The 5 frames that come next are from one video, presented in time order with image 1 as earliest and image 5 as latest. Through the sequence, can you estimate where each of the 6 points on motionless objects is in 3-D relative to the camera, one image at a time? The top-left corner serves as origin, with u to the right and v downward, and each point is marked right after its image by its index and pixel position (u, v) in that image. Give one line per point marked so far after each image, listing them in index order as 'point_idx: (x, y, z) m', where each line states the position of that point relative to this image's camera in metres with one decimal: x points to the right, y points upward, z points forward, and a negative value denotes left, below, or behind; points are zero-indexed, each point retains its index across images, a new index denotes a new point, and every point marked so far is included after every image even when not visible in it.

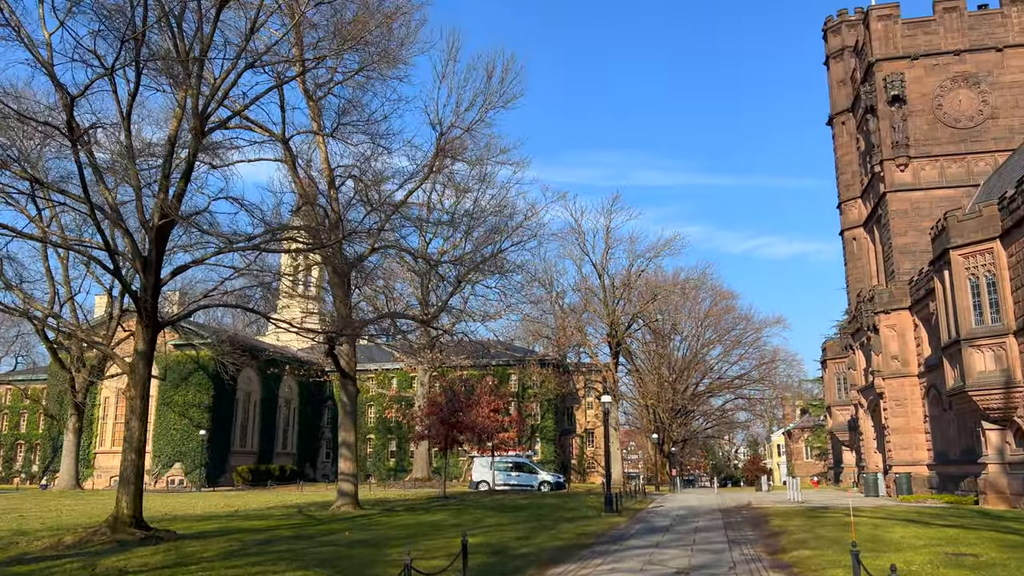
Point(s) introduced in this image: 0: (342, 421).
0: (-4.0, -3.2, +19.2) m
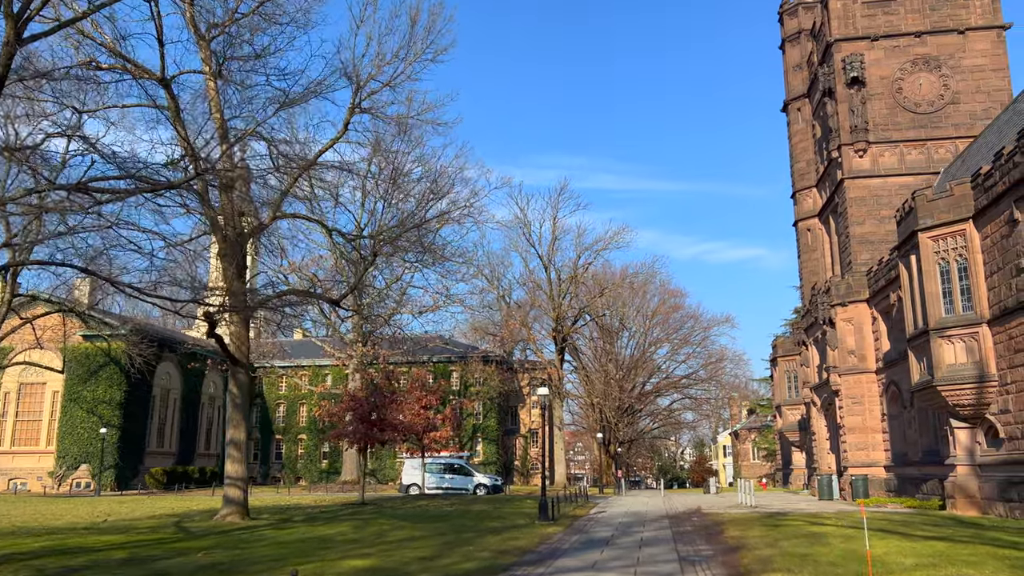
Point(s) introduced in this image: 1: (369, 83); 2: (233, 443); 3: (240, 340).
0: (-5.7, -2.6, +16.3) m
1: (-3.4, +4.8, +19.0) m
2: (-5.6, -3.1, +16.1) m
3: (-5.6, -1.1, +16.8) m
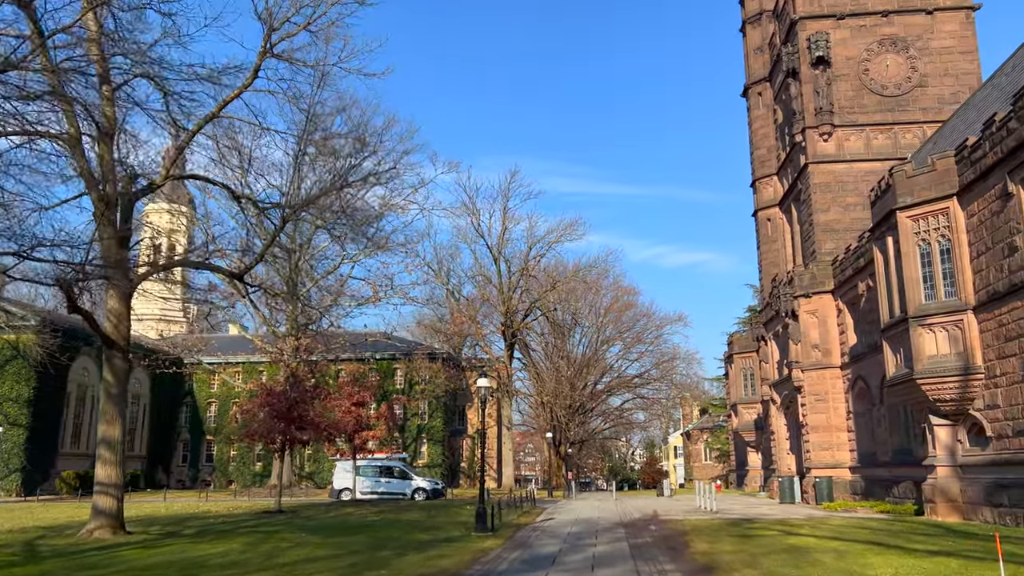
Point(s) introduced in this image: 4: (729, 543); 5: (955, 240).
0: (-6.8, -2.0, +13.6) m
1: (-4.6, +5.3, +16.4) m
2: (-6.7, -2.6, +13.4) m
3: (-6.8, -0.5, +14.1) m
4: (+3.6, -4.3, +13.5) m
5: (+9.9, +1.1, +18.1) m
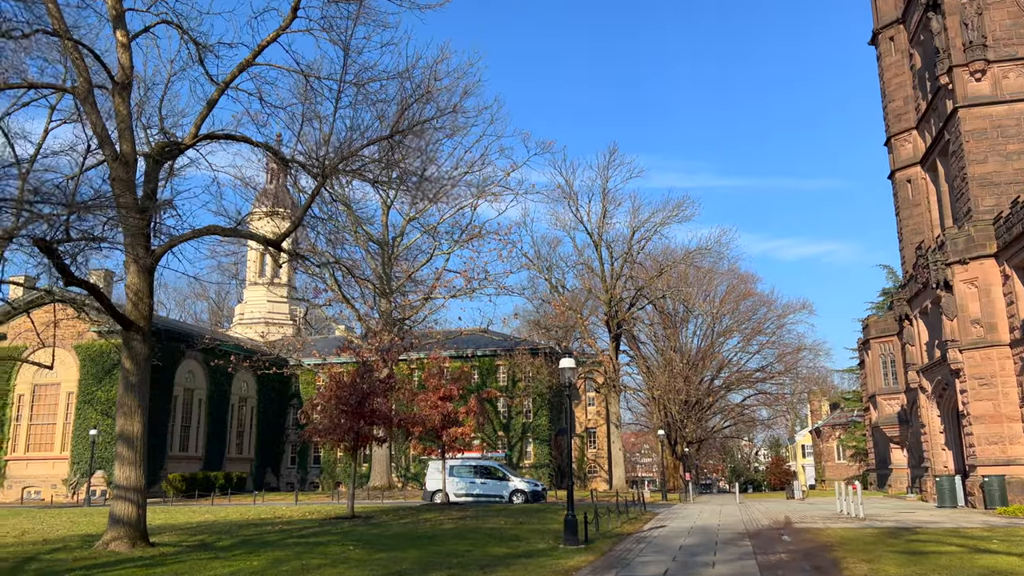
0: (-5.6, -1.6, +11.7) m
1: (-3.3, +5.8, +14.2) m
2: (-5.5, -2.2, +11.5) m
3: (-5.6, -0.1, +12.2) m
4: (+4.8, -3.5, +10.1) m
5: (+11.5, +2.1, +13.8) m
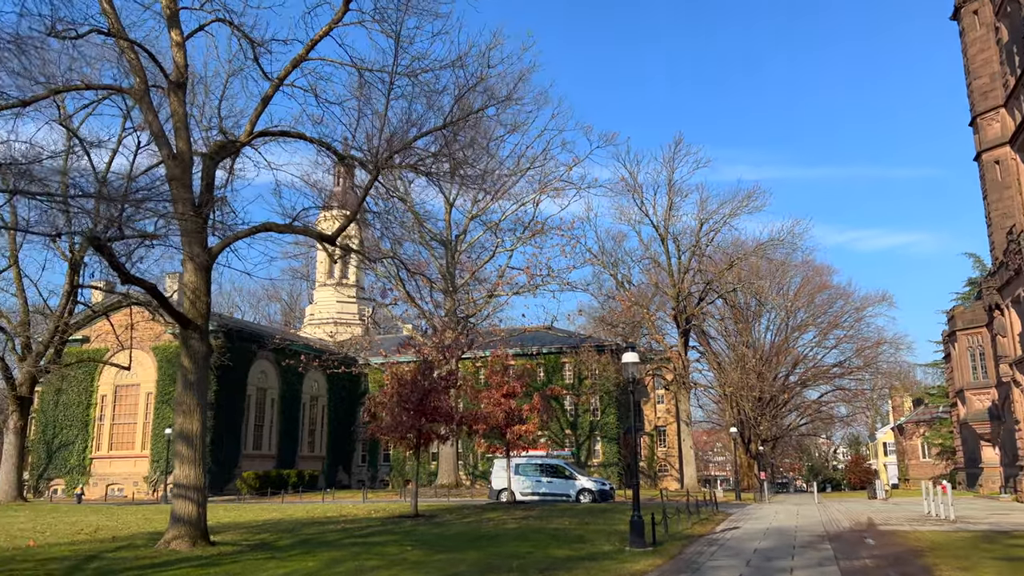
0: (-4.8, -1.6, +11.7) m
1: (-2.4, +5.9, +14.0) m
2: (-4.6, -2.1, +11.5) m
3: (-4.7, -0.1, +12.1) m
4: (+5.6, -3.3, +9.3) m
5: (+12.4, +2.4, +12.4) m
